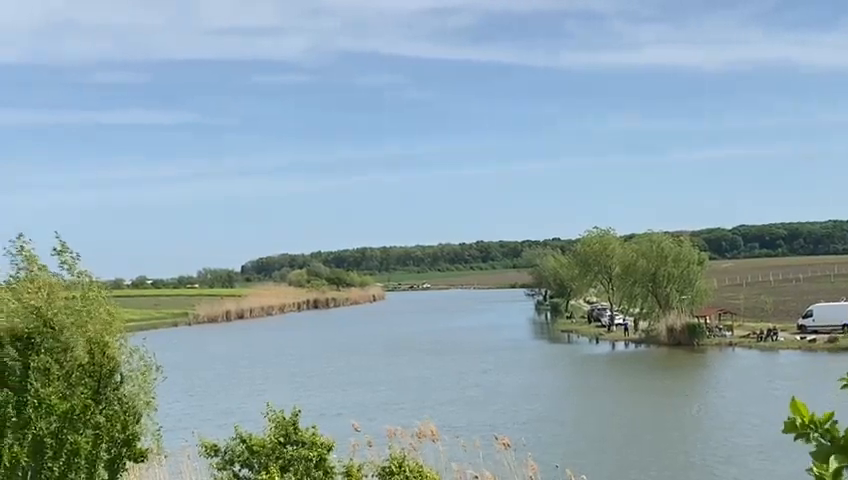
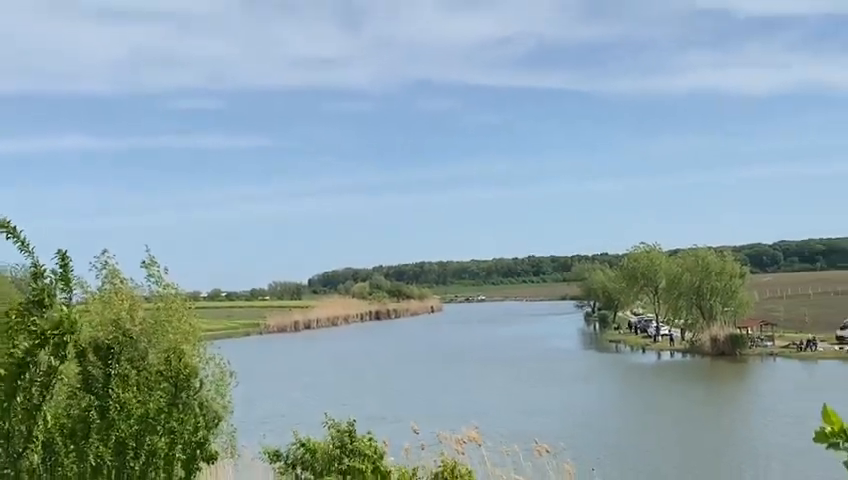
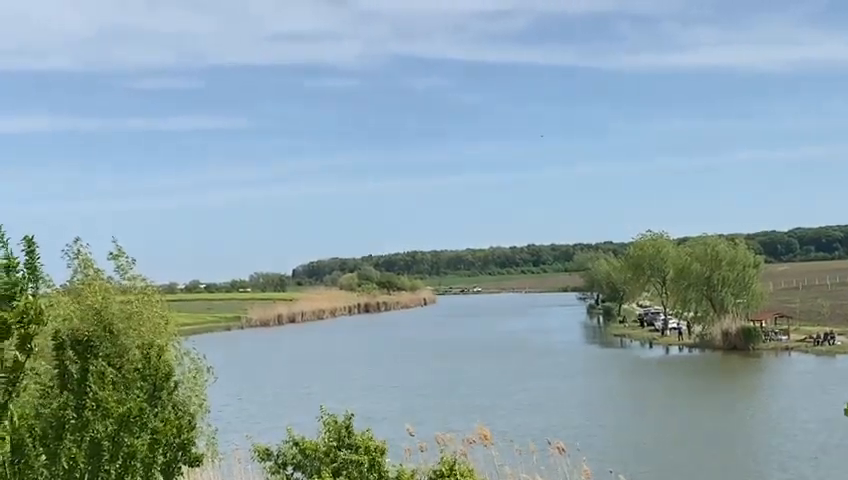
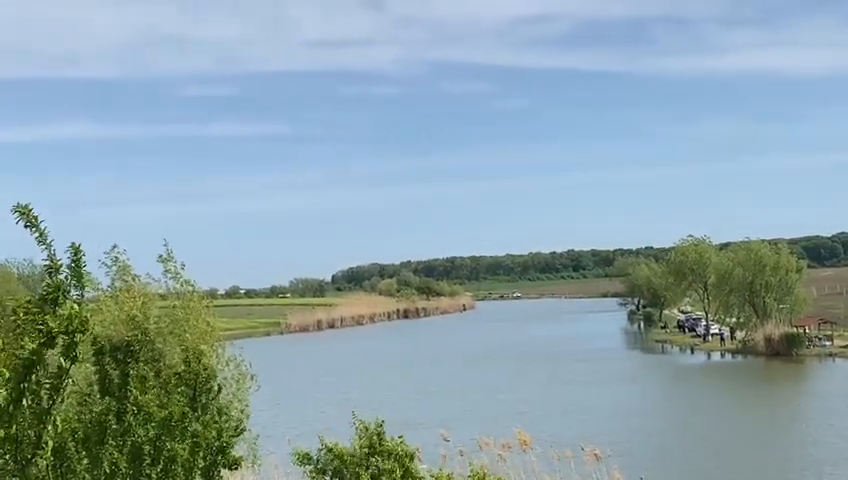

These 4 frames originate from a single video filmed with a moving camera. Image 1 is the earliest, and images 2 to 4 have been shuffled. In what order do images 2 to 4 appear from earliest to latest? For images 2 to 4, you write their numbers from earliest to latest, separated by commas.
3, 4, 2
